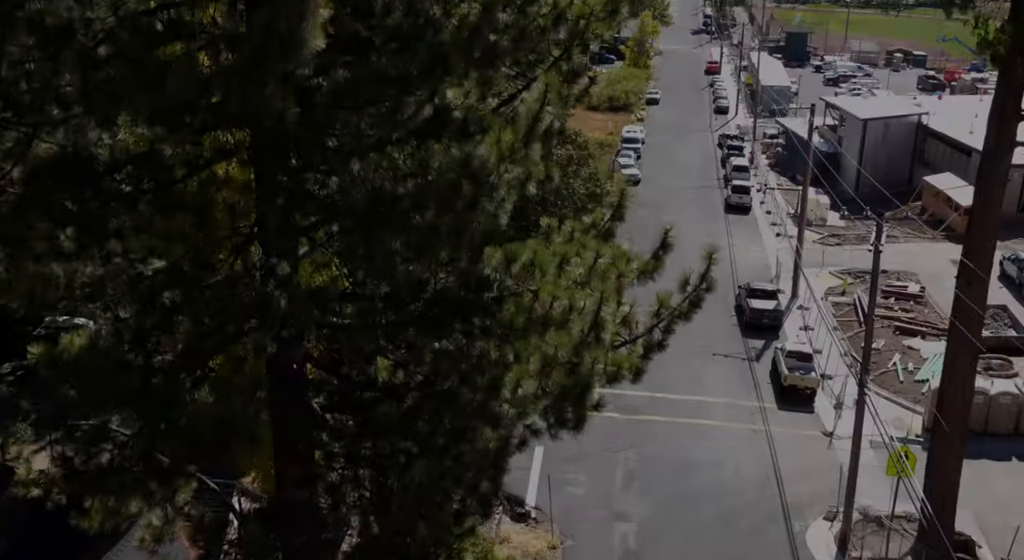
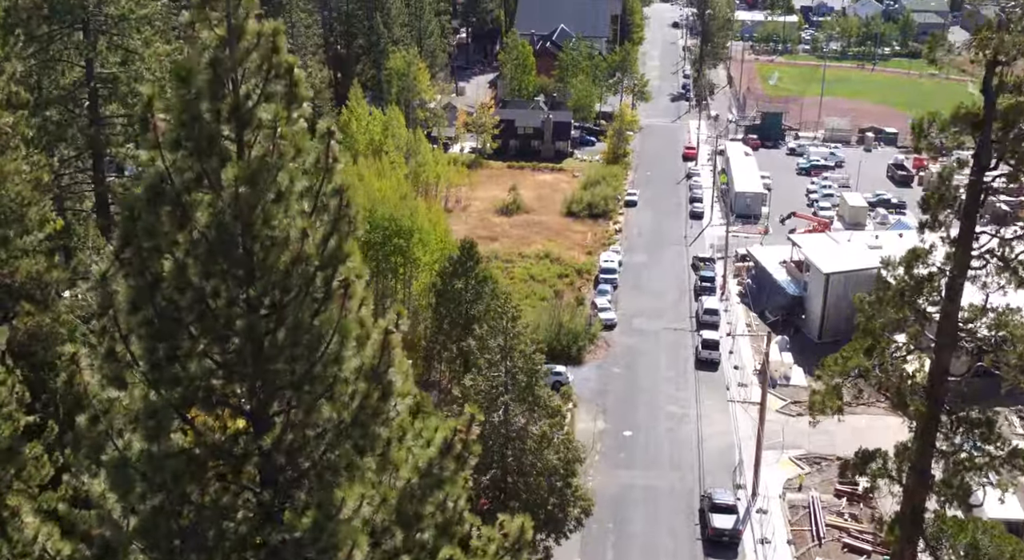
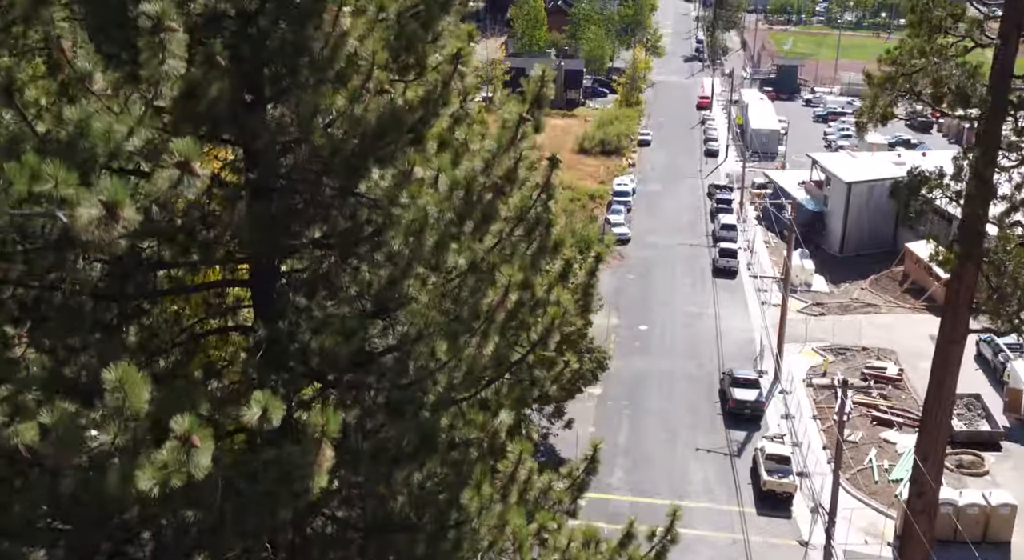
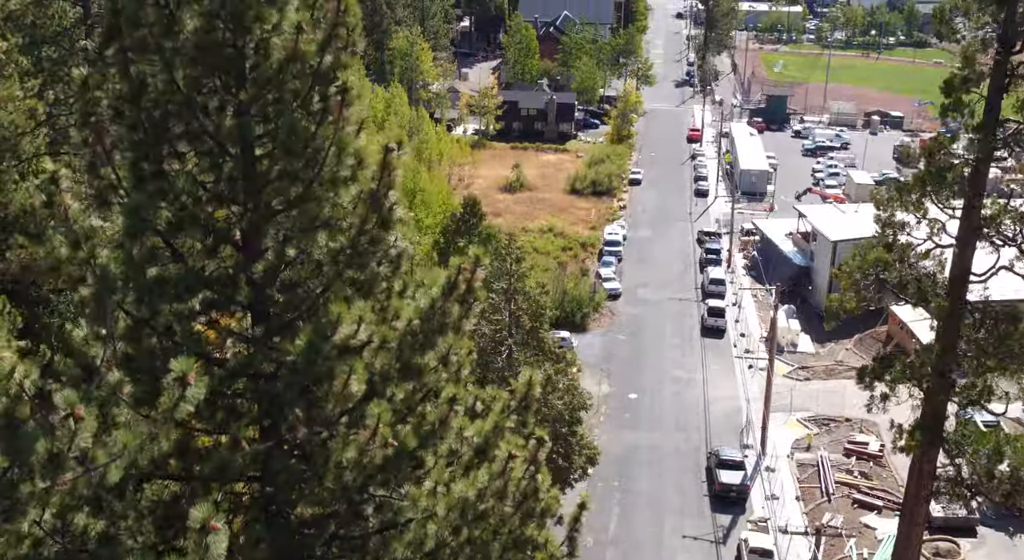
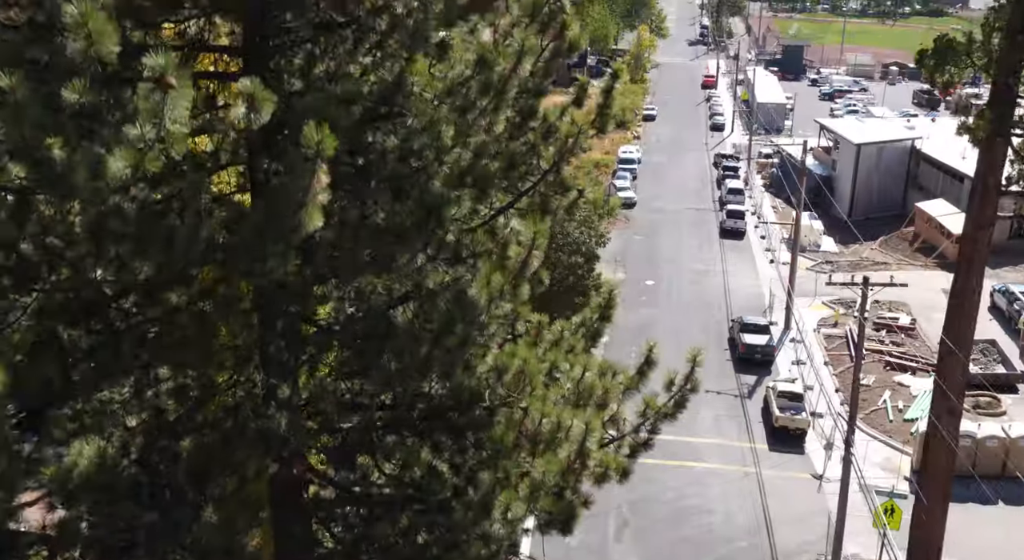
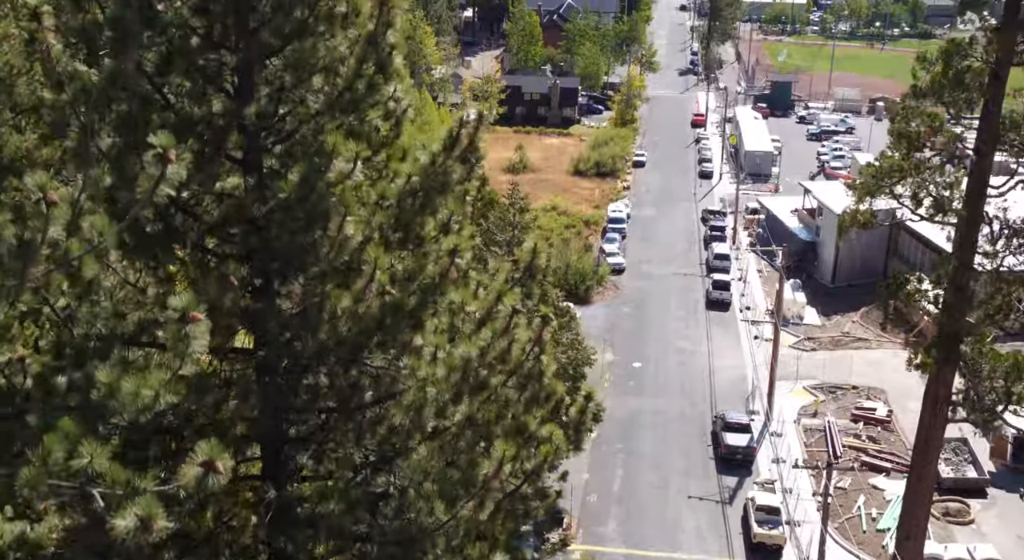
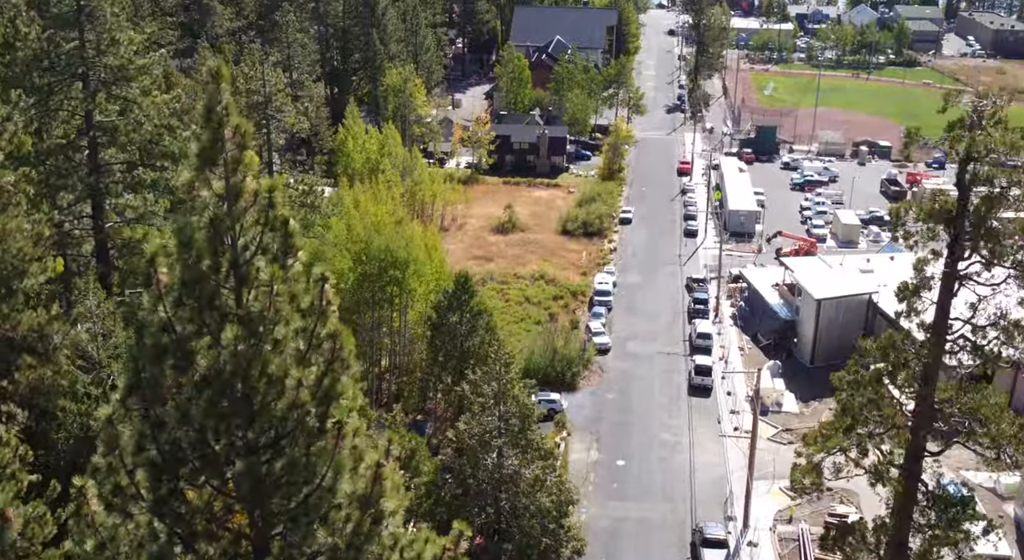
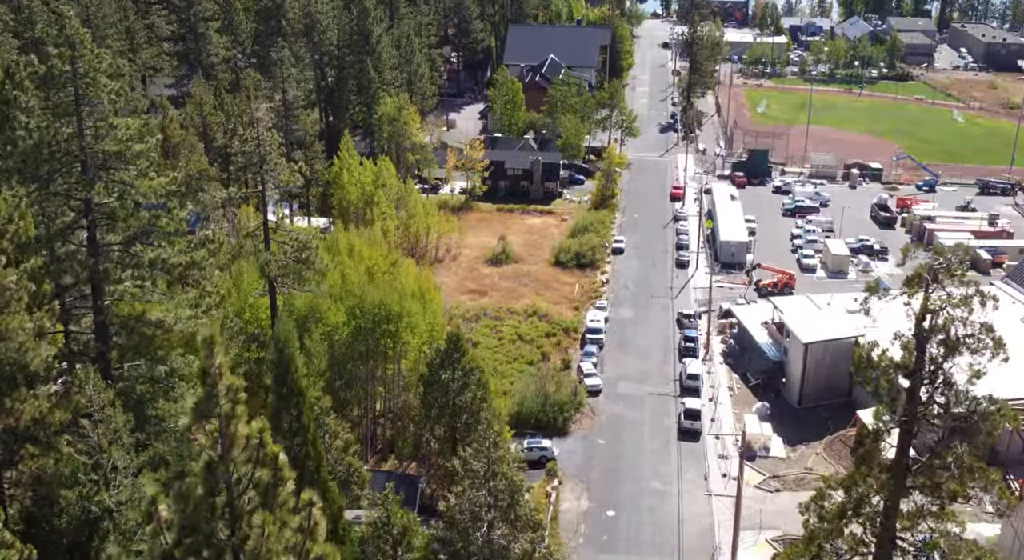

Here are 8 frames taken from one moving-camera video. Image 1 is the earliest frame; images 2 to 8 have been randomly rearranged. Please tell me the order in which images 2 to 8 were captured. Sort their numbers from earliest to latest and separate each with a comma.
5, 3, 6, 4, 2, 7, 8
